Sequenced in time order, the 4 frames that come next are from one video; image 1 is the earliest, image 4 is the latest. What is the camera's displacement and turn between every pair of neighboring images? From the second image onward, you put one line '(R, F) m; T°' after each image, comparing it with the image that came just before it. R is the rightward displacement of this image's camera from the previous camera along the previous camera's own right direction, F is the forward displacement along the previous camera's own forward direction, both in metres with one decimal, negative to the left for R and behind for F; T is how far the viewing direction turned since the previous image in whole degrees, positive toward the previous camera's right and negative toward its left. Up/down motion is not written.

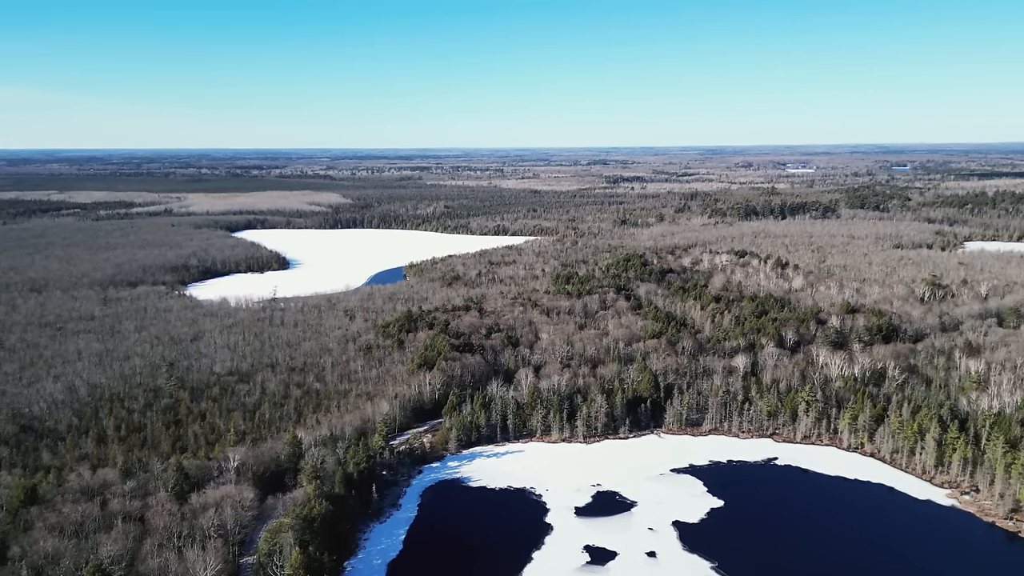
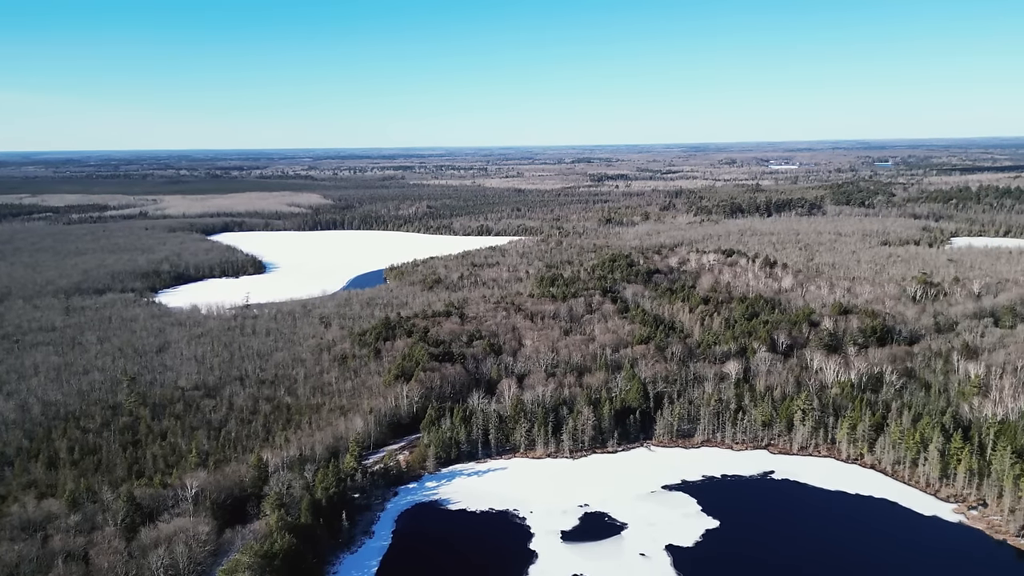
(+0.2, +1.6) m; +1°
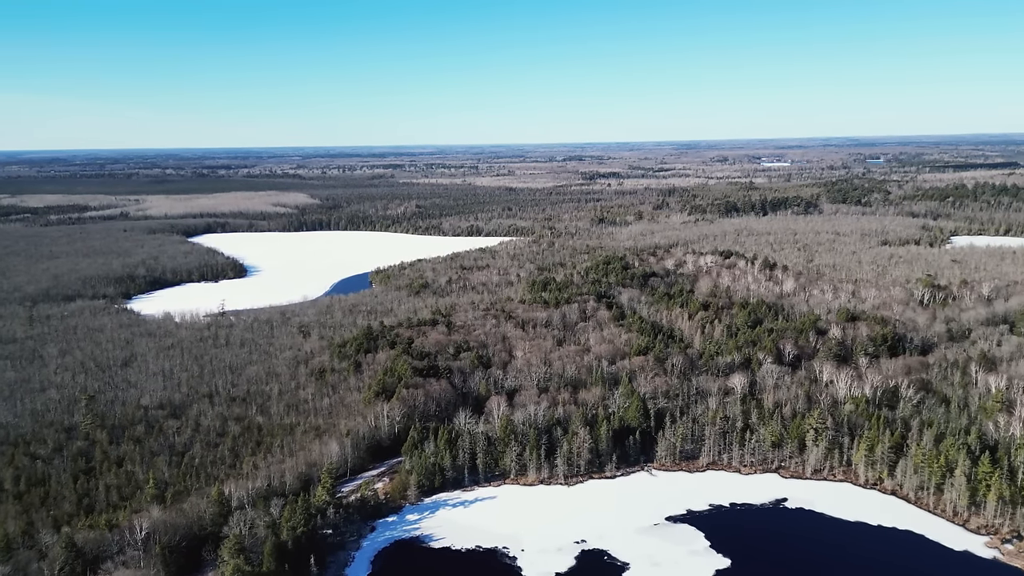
(+0.1, +2.2) m; +1°
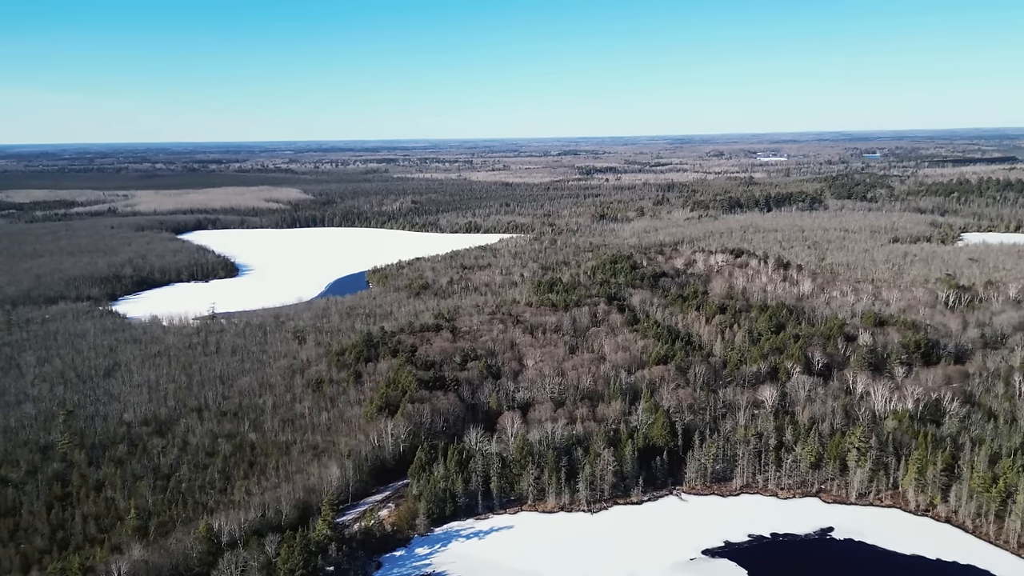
(-0.8, +2.2) m; +1°
